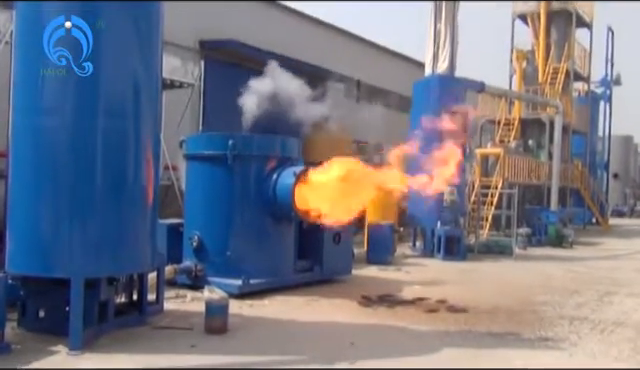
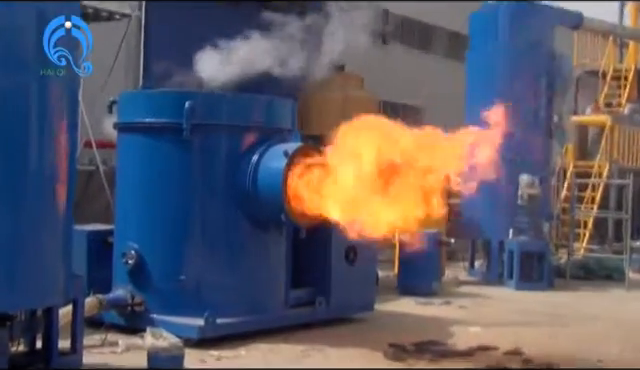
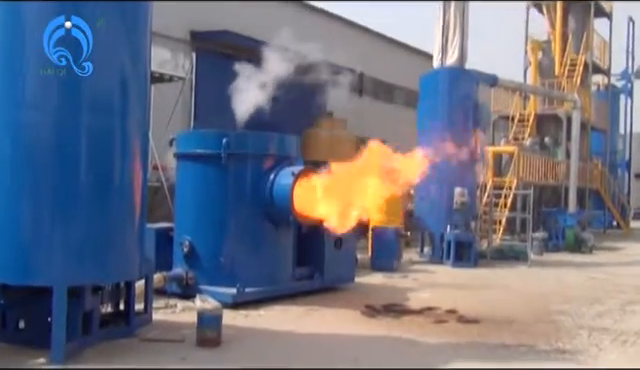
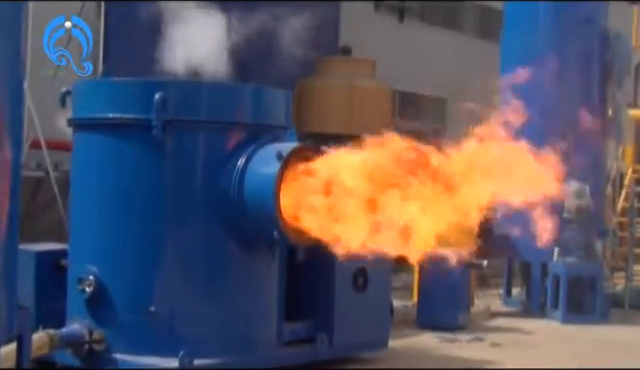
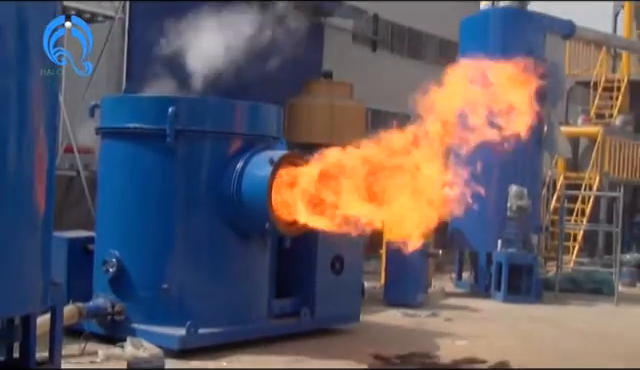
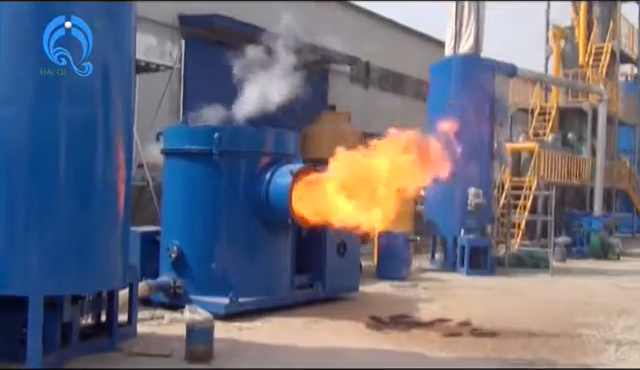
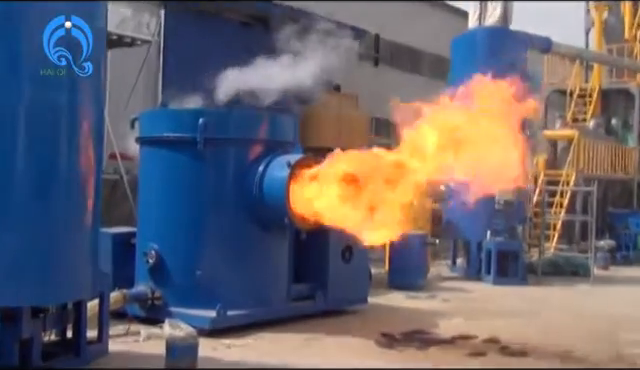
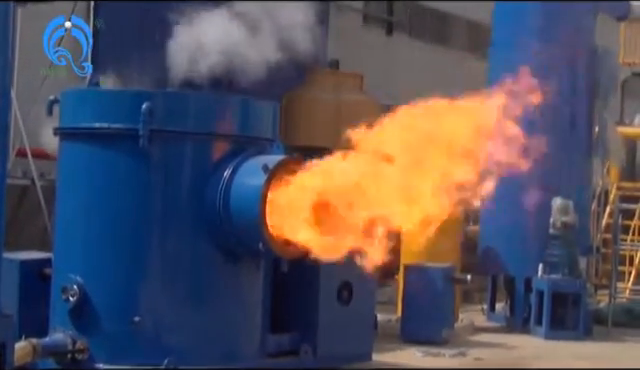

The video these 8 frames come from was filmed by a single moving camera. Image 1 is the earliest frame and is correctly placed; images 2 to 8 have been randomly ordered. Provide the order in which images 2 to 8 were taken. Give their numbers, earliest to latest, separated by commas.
3, 6, 7, 2, 4, 8, 5
